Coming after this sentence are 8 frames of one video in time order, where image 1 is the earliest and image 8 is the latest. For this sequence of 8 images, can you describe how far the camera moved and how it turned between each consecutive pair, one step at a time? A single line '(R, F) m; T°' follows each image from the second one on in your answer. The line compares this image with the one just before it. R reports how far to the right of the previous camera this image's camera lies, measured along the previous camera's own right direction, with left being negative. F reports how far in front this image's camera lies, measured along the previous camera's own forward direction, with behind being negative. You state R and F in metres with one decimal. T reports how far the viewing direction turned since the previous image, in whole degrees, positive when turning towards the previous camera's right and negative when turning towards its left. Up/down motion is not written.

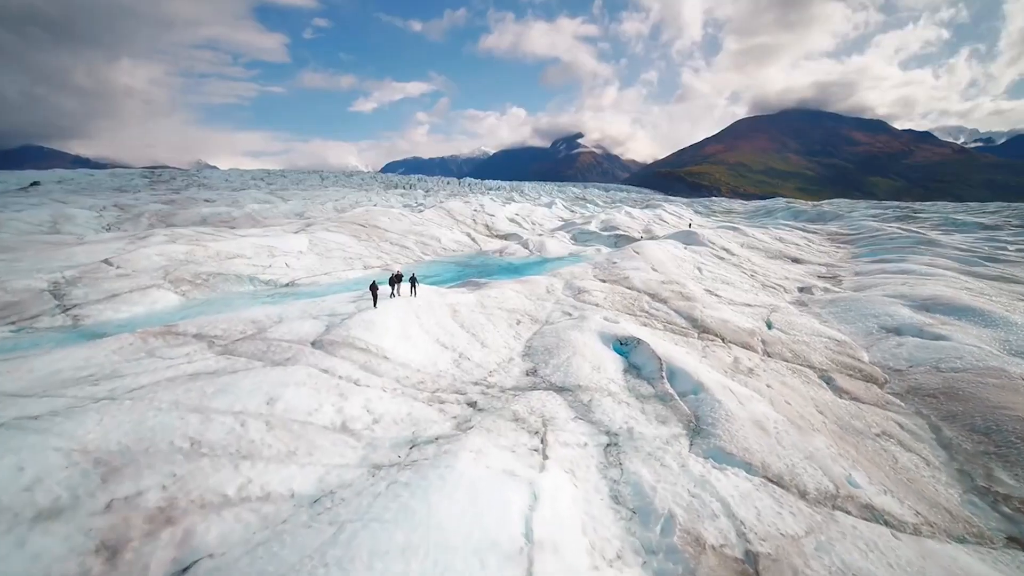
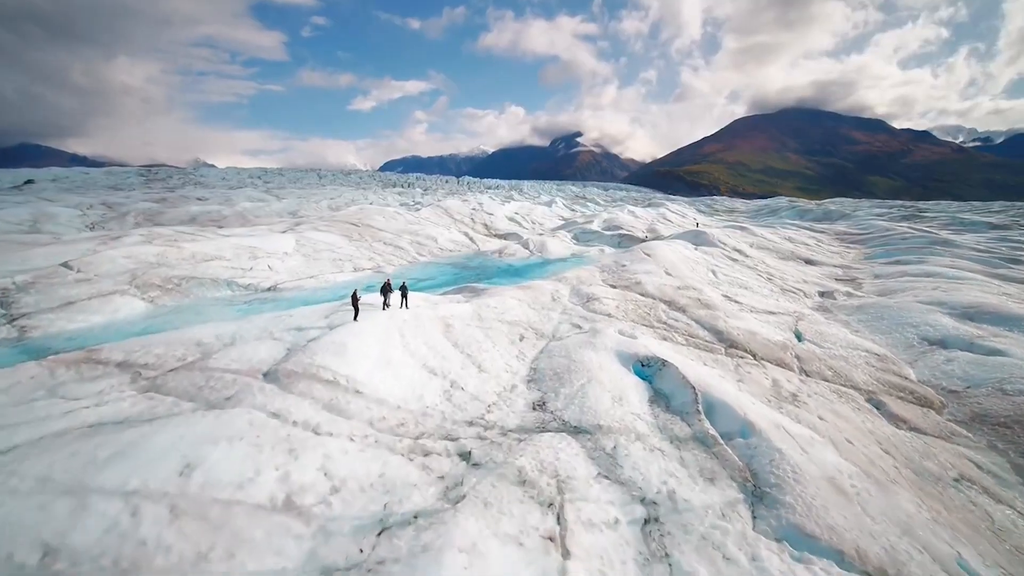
(-0.1, +2.9) m; 0°
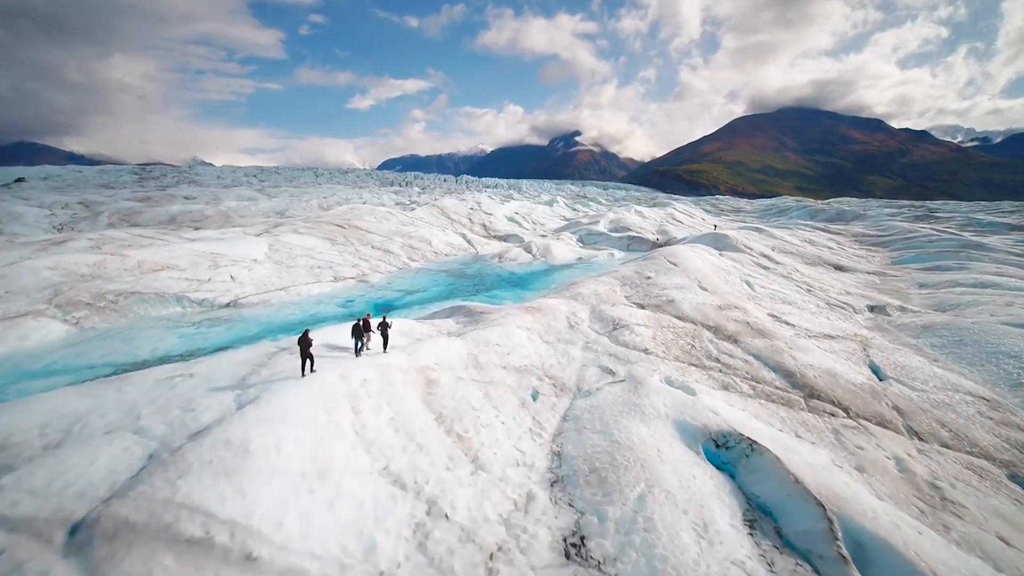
(-0.2, +5.3) m; 0°
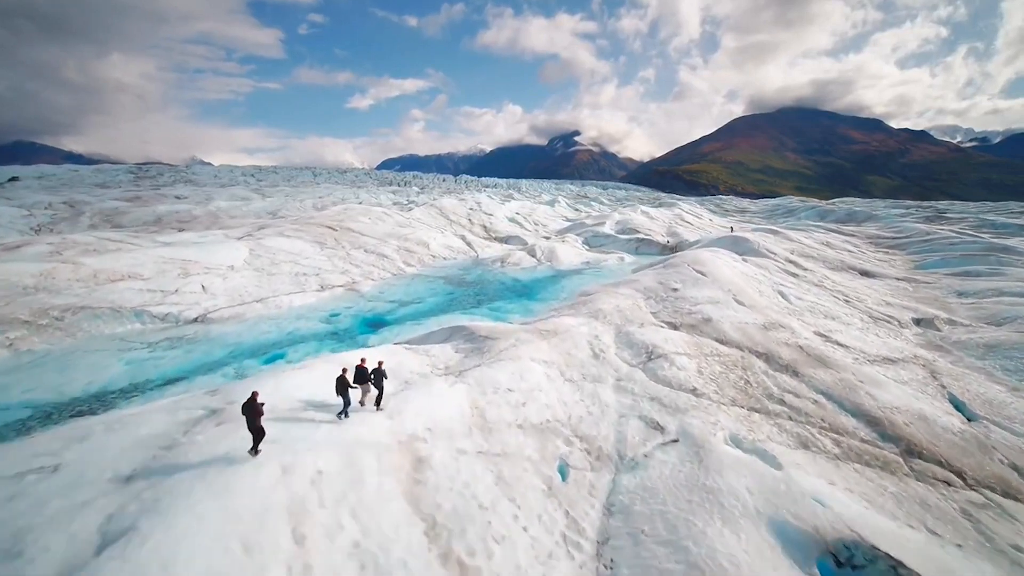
(-0.3, +3.5) m; 0°
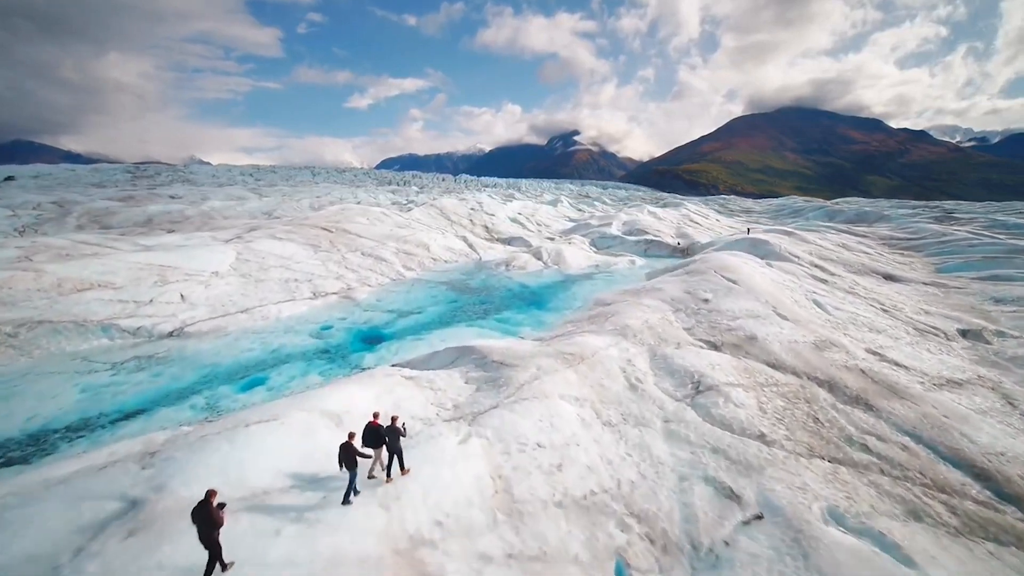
(-0.4, +2.6) m; 0°
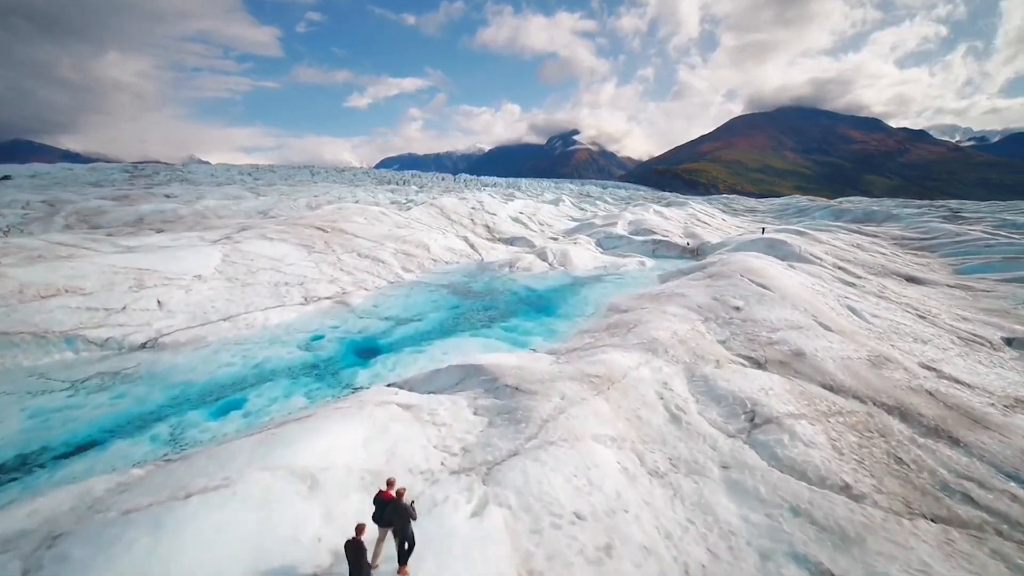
(-0.3, +2.2) m; 0°
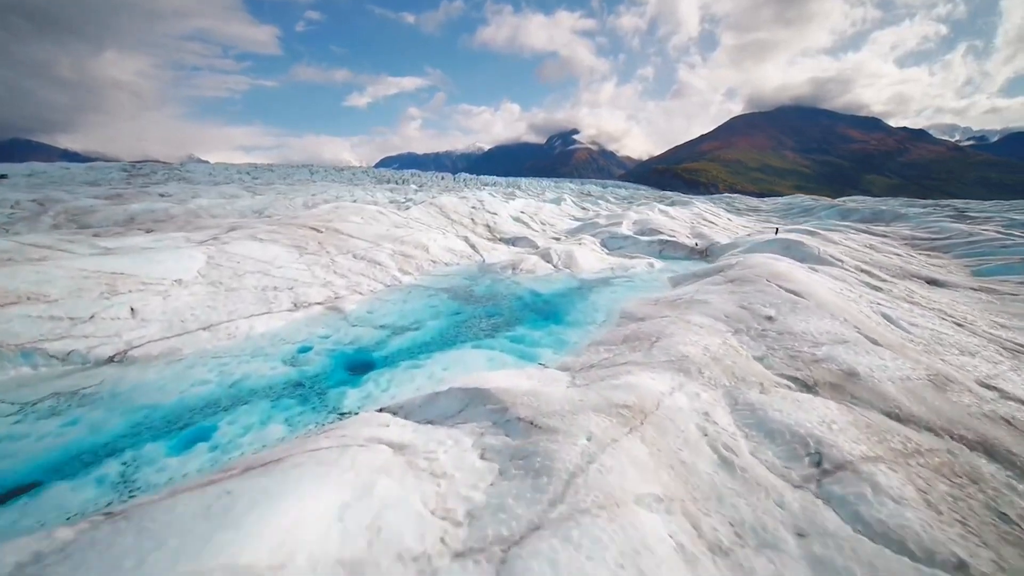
(-0.2, +2.0) m; 0°
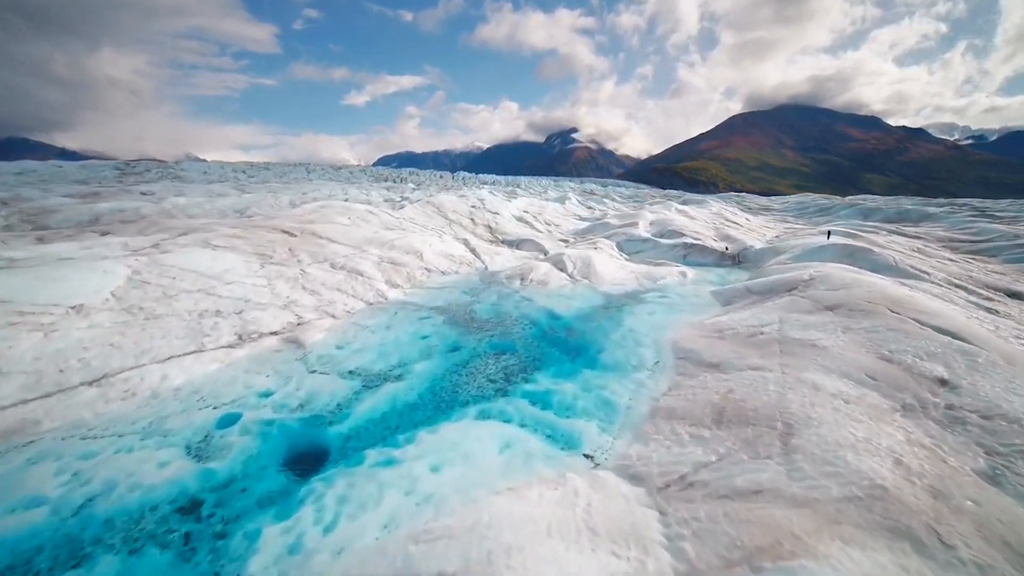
(-0.4, +6.6) m; 0°
